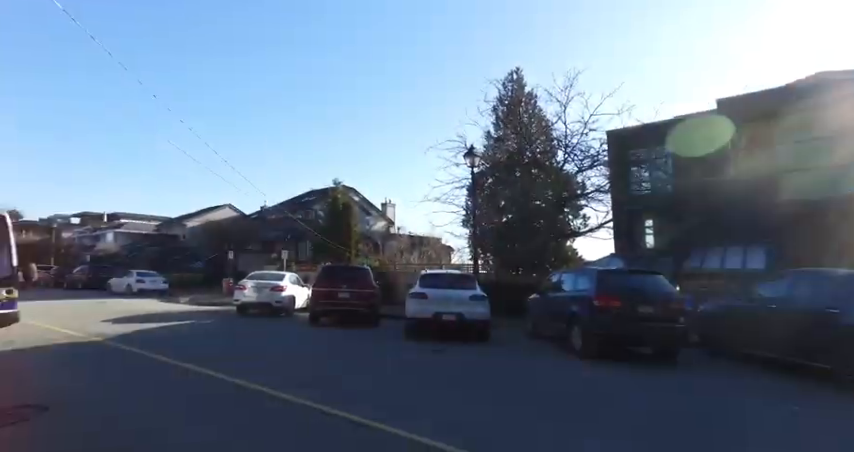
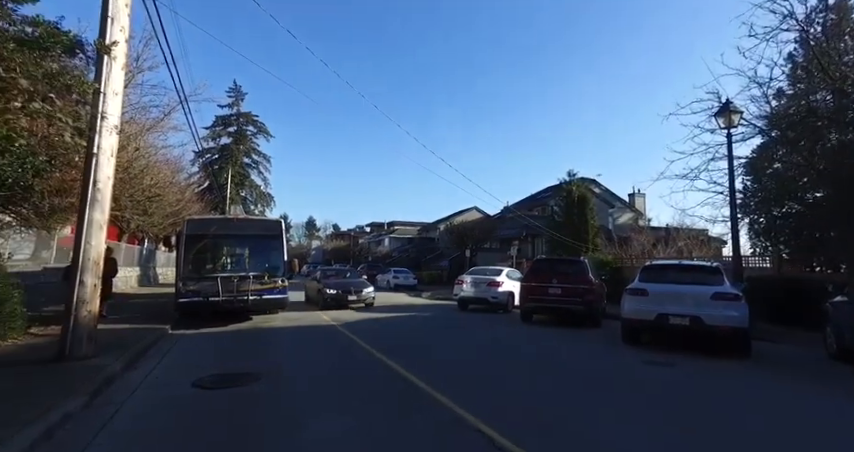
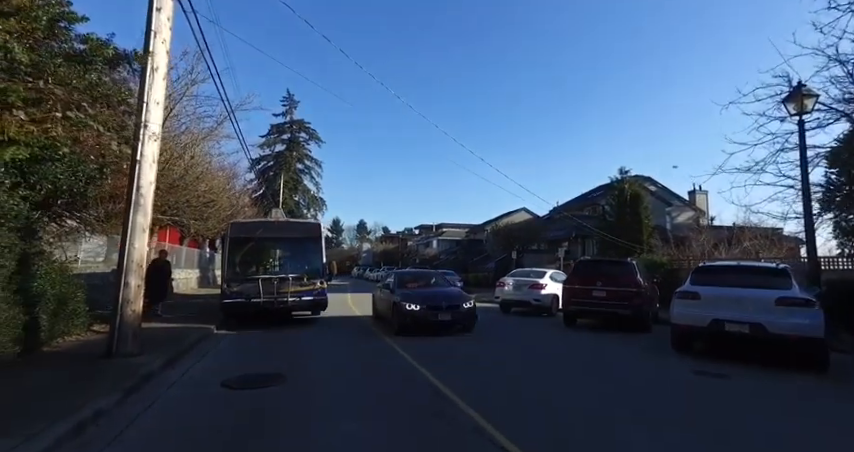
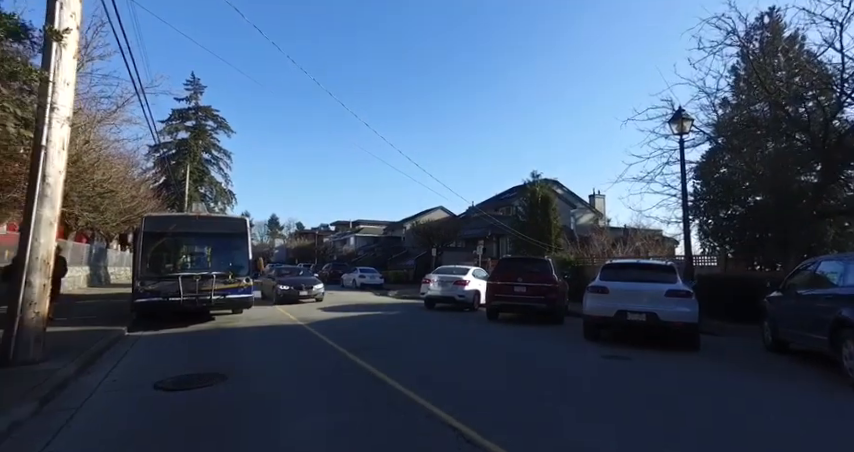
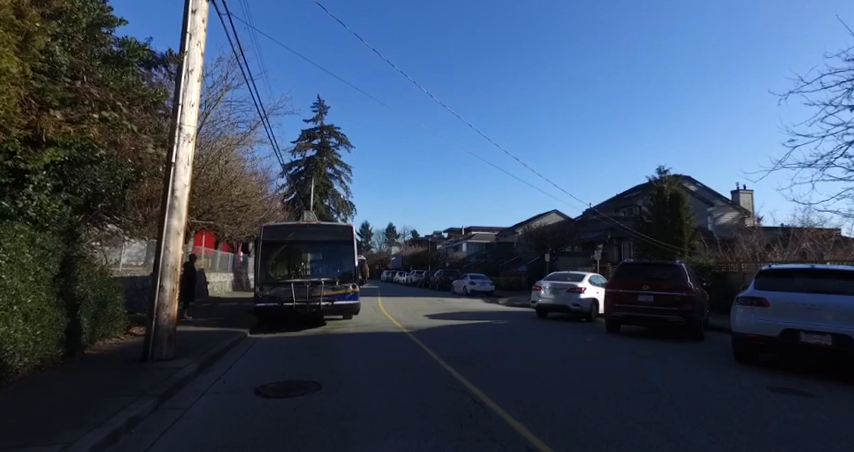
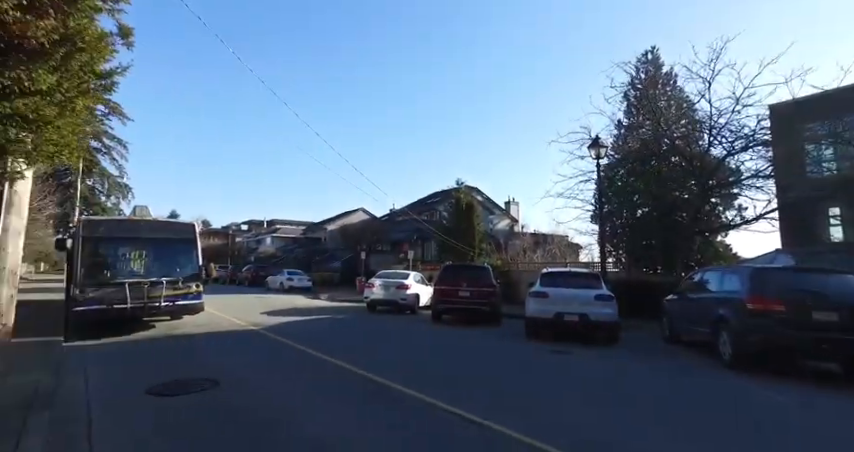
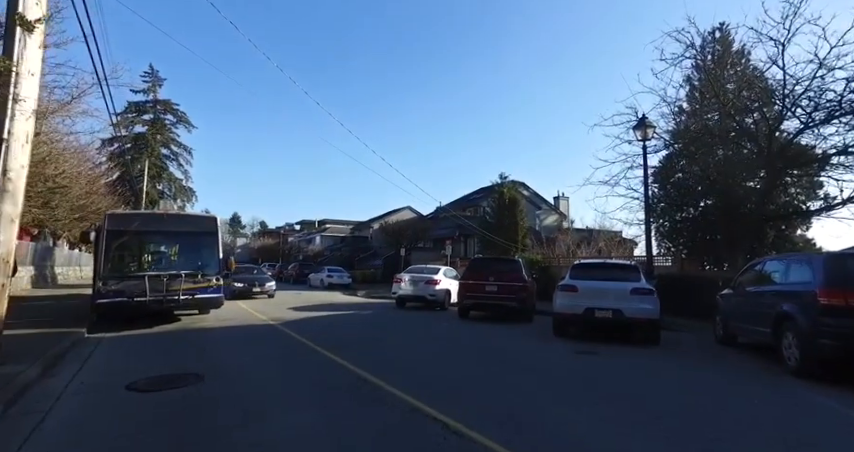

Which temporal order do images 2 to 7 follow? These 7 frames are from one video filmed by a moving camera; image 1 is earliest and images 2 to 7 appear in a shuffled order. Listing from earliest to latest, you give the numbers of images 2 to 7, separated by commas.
6, 7, 4, 2, 3, 5
